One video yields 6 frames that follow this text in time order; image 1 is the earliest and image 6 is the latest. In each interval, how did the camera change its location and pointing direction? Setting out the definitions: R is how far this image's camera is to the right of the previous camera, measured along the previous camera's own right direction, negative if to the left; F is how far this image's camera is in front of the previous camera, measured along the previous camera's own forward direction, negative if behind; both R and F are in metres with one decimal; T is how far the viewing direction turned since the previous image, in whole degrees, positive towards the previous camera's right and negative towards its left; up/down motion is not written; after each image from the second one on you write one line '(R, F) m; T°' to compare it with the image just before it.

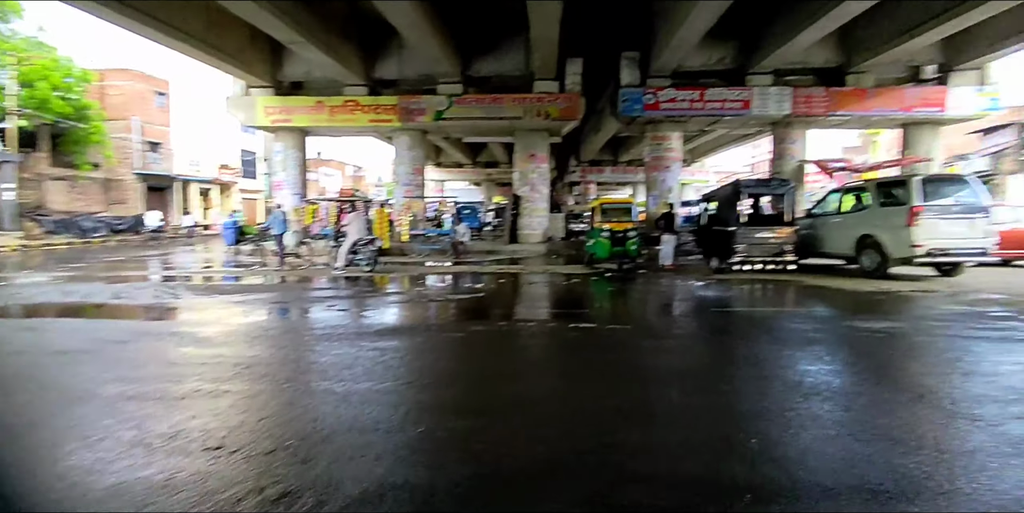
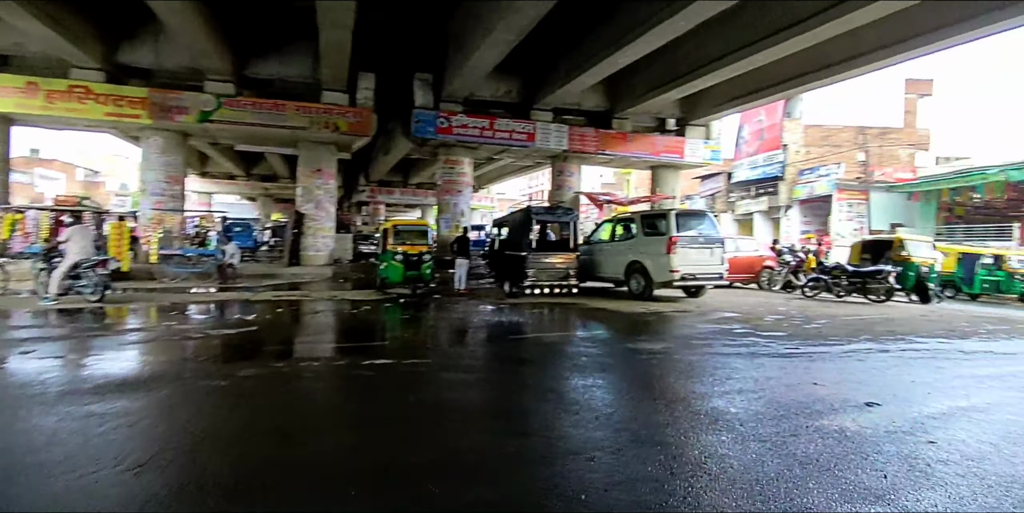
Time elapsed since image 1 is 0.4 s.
(0.0, +0.6) m; +22°
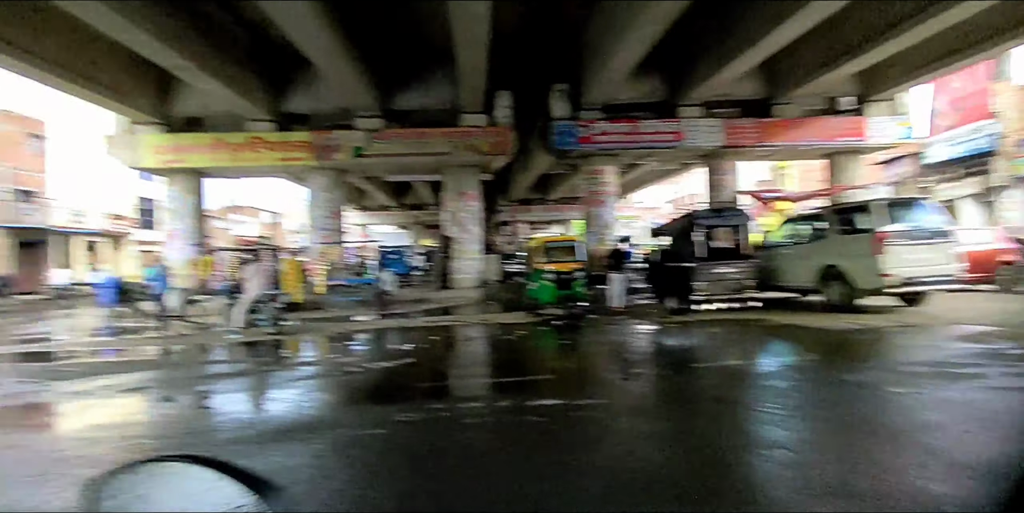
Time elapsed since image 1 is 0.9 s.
(-0.4, +0.9) m; -14°
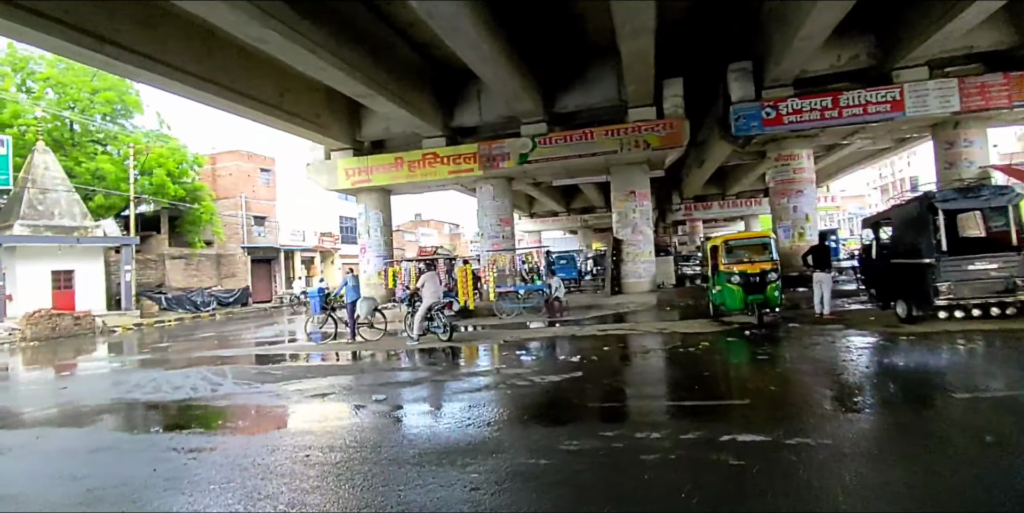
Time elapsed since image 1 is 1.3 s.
(-0.1, +0.7) m; -18°
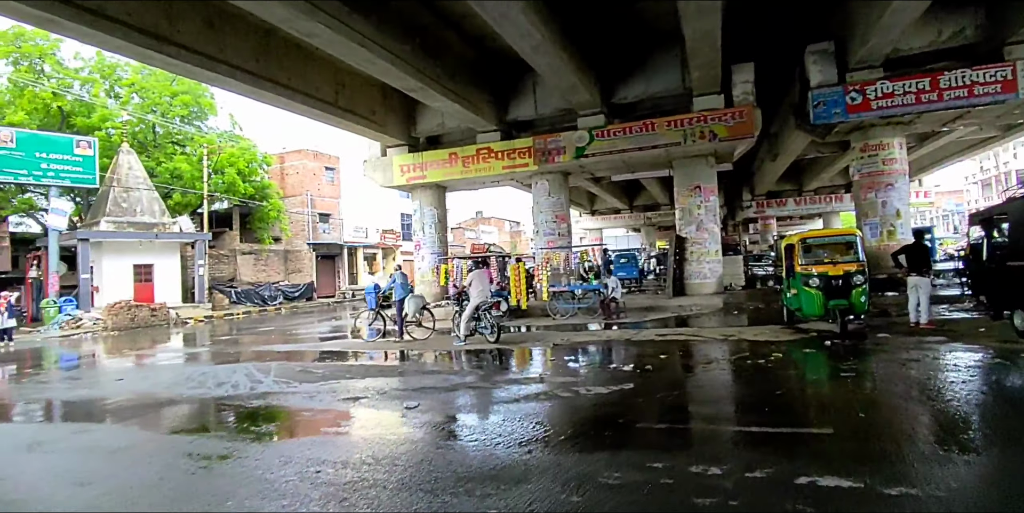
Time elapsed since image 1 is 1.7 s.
(+0.2, +0.6) m; -6°
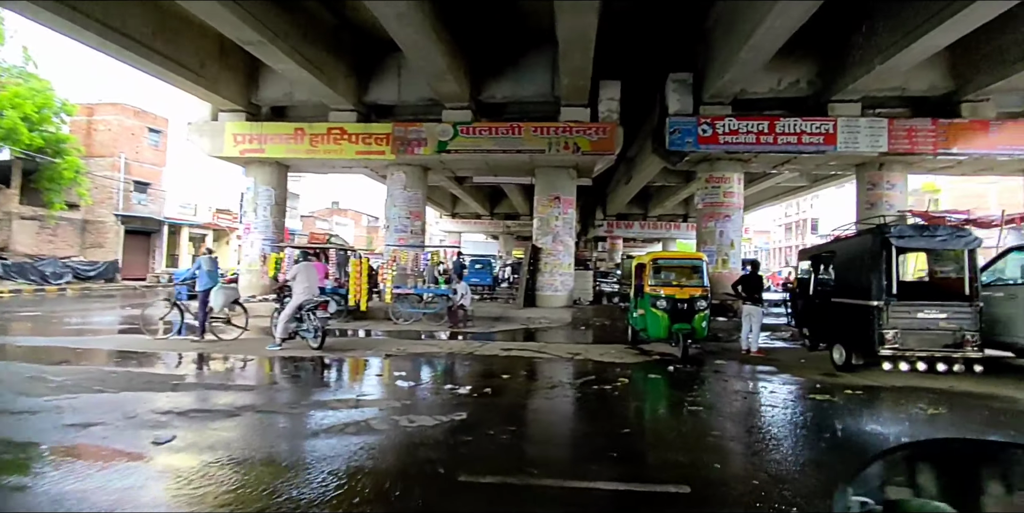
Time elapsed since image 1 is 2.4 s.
(+0.3, +1.0) m; +14°
